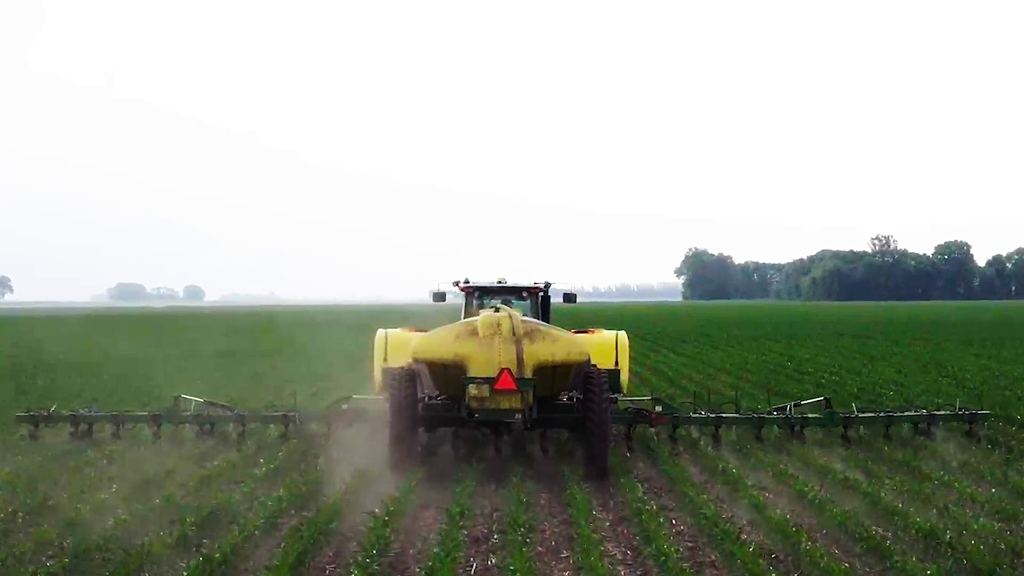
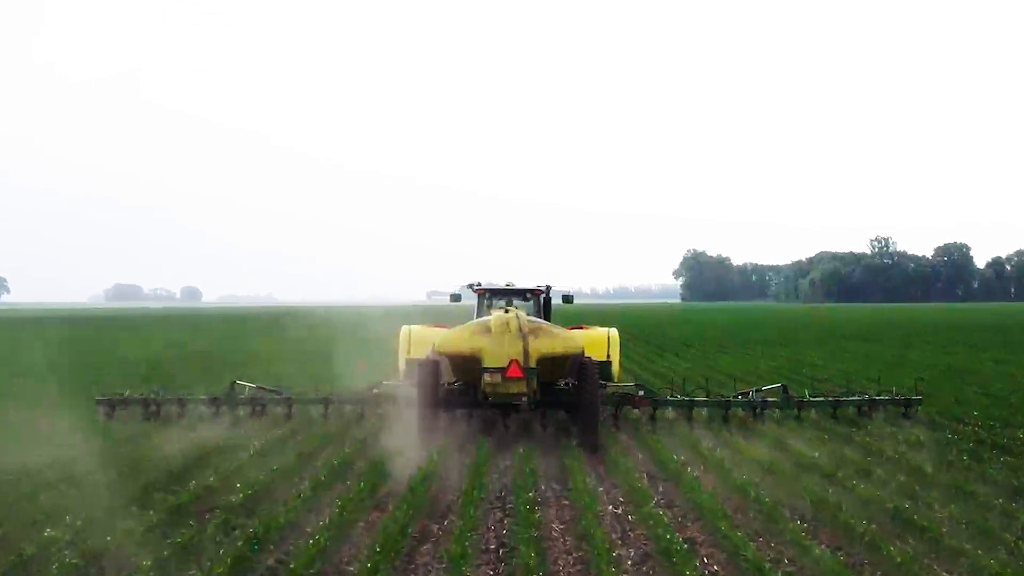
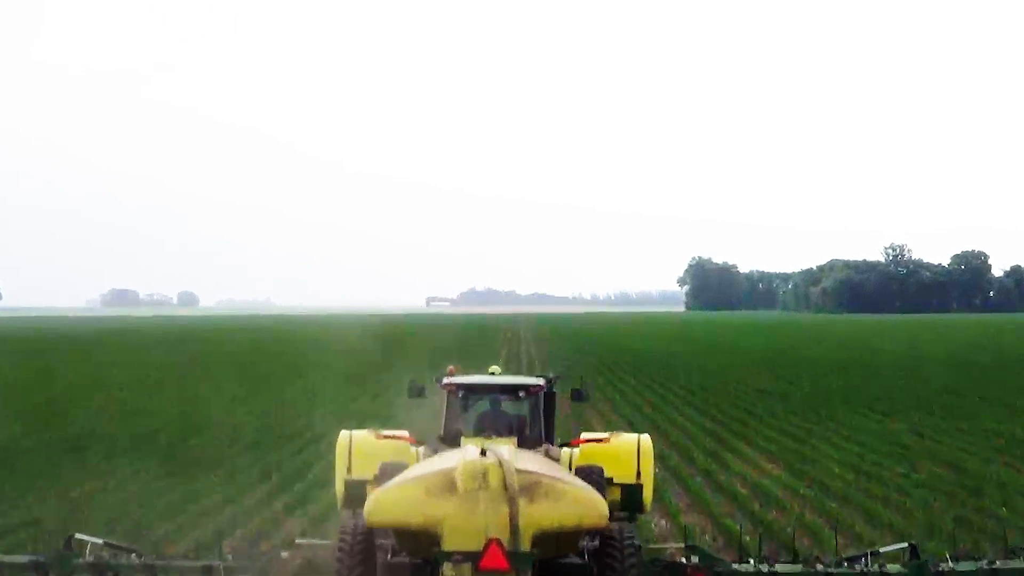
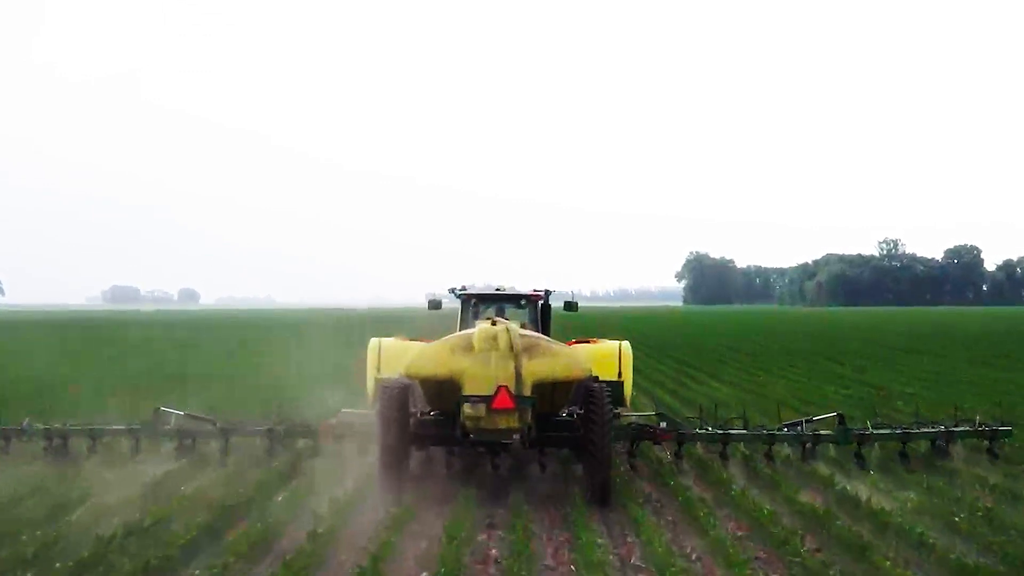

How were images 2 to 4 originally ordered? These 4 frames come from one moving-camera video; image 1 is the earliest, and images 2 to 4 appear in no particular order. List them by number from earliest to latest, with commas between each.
2, 4, 3
